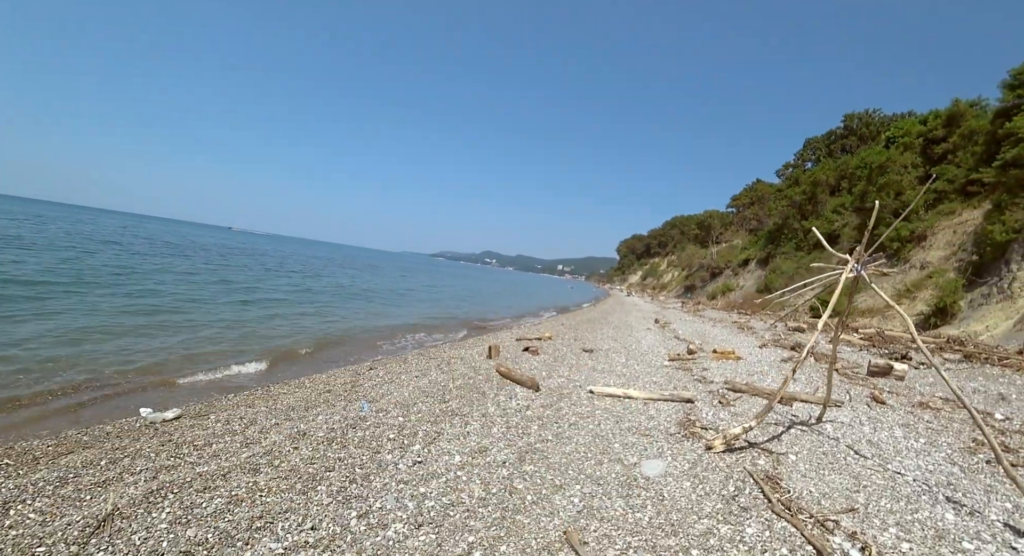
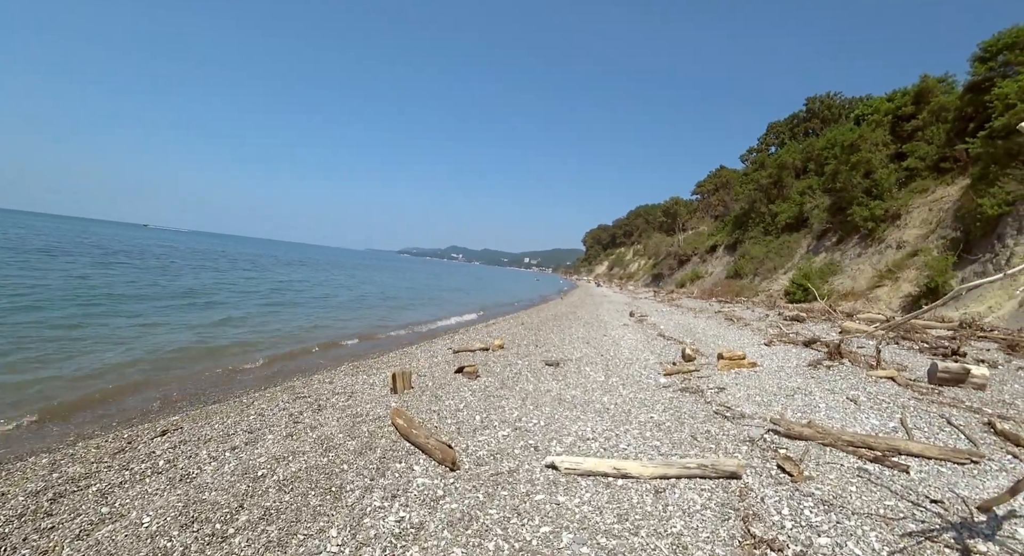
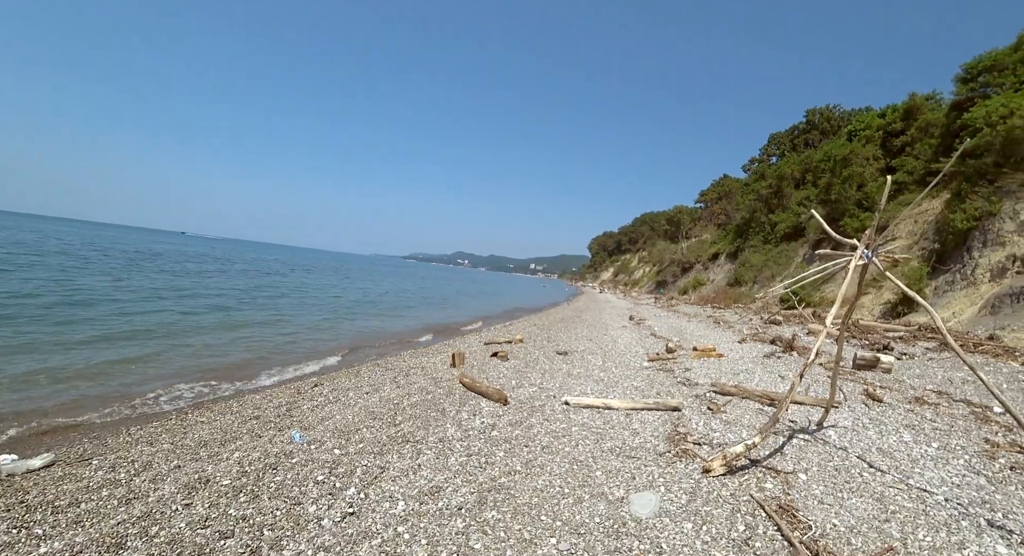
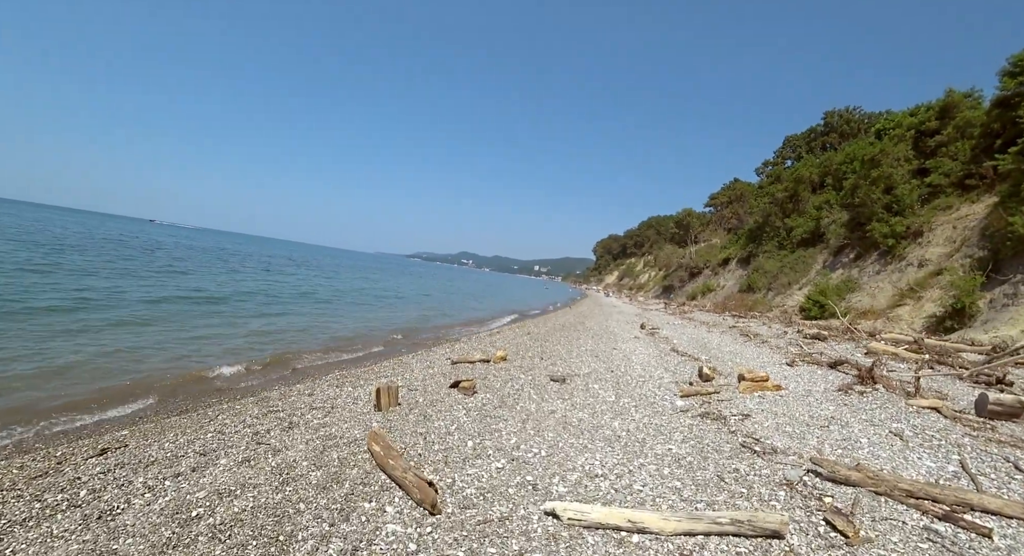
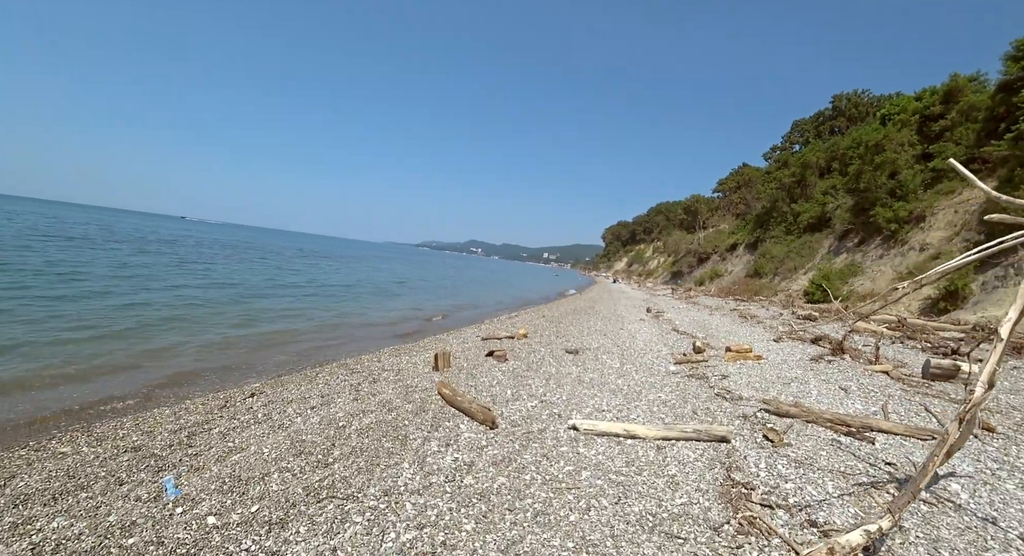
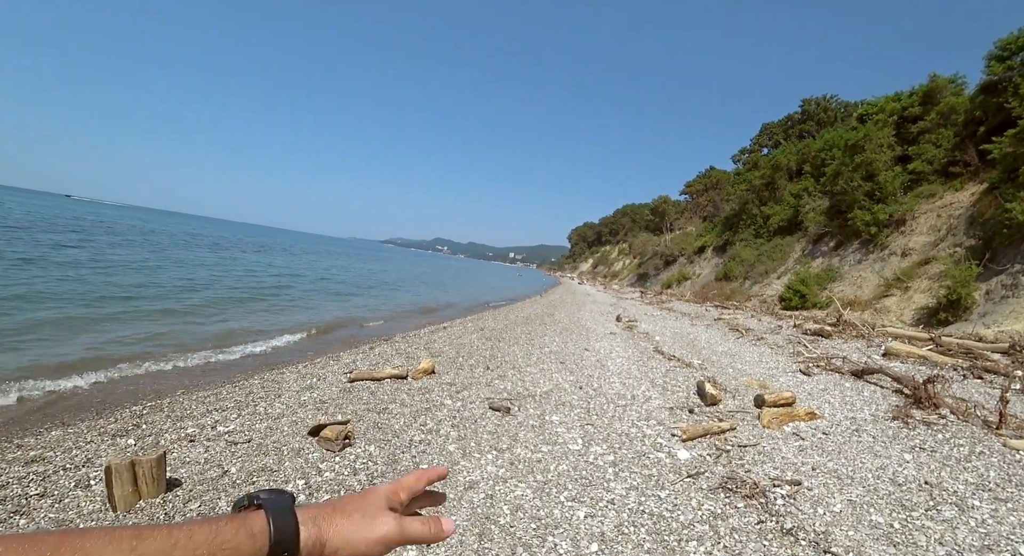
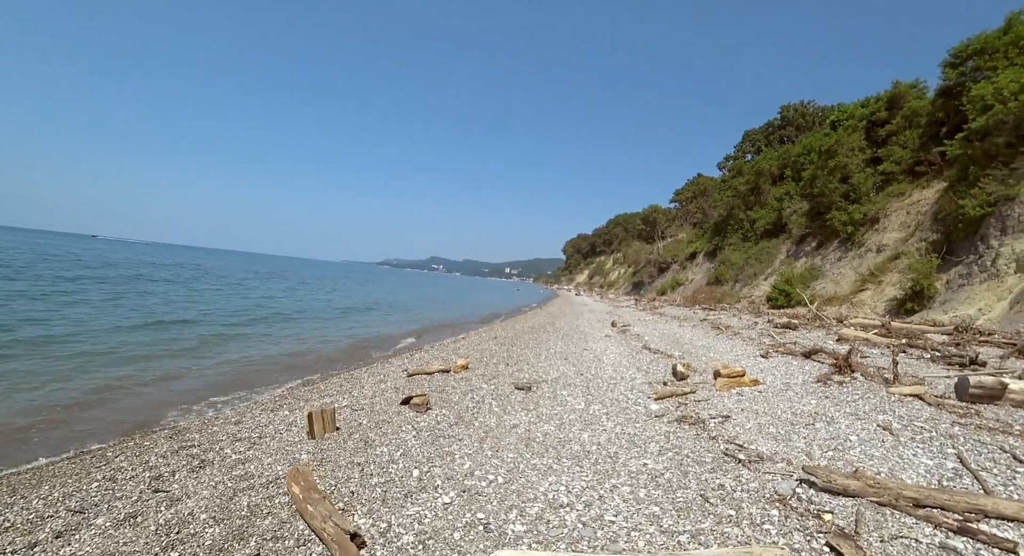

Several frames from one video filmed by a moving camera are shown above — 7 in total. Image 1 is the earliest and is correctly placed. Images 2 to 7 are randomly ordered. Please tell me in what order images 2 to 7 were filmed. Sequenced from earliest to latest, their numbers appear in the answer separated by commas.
3, 5, 2, 4, 7, 6
